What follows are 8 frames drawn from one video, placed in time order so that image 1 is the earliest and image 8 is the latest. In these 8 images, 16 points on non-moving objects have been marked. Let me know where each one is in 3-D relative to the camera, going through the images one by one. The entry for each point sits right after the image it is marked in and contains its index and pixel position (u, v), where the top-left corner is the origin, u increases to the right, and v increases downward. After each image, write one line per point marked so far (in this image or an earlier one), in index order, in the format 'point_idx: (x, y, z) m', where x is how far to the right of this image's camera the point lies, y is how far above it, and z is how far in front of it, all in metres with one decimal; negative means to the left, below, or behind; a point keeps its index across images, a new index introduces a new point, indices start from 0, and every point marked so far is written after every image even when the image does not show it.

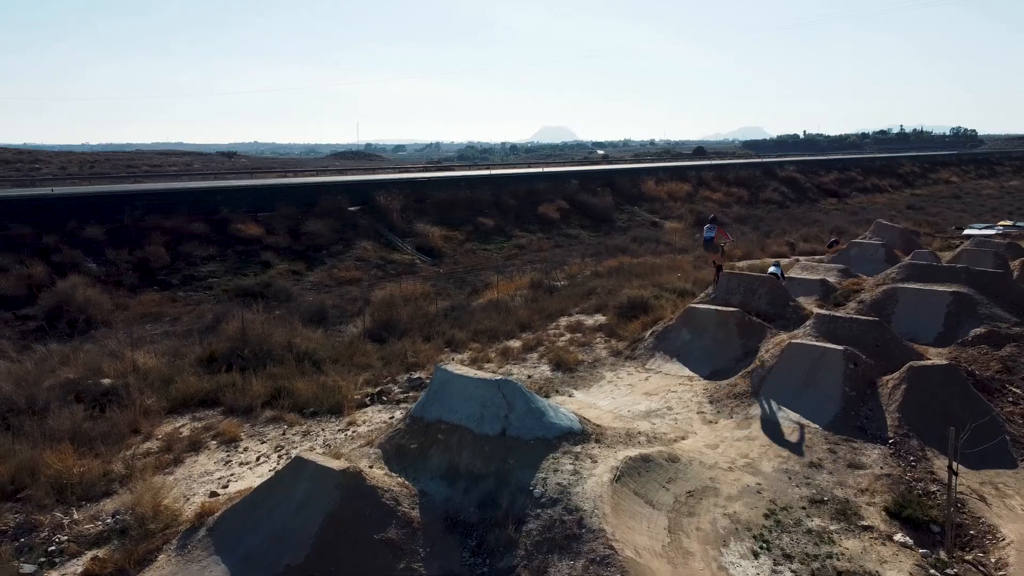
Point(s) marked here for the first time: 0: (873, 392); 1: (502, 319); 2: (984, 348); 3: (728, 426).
0: (+4.2, -1.2, +9.6) m
1: (-0.2, -0.6, +15.0) m
2: (+7.3, -0.9, +12.7) m
3: (+2.5, -1.6, +9.3) m
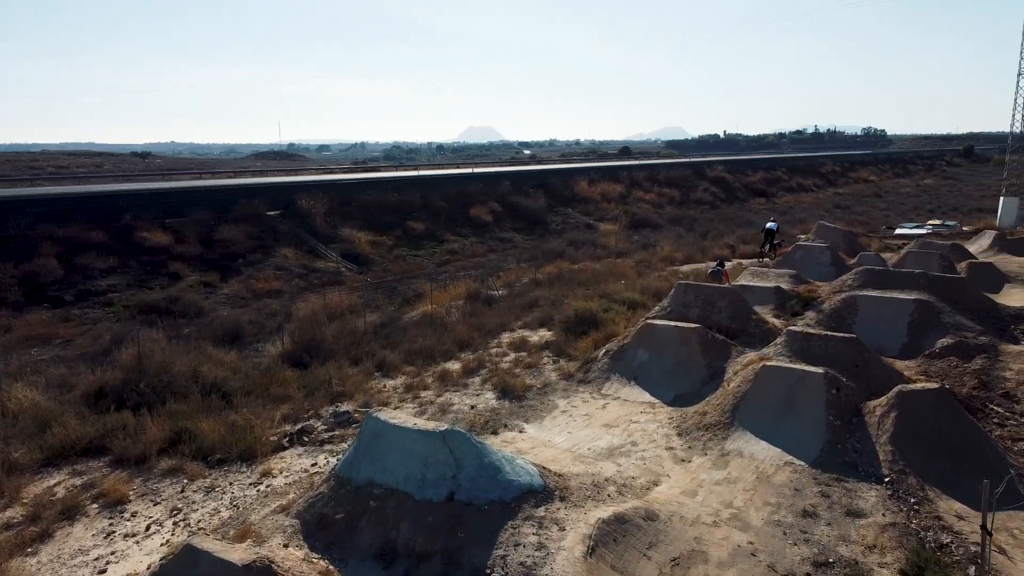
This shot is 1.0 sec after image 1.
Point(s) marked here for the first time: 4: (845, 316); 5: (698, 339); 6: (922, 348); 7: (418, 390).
0: (+3.6, -1.4, +8.6) m
1: (-1.2, -0.8, +13.6) m
2: (+6.4, -1.1, +11.9) m
3: (+1.9, -1.8, +8.2) m
4: (+5.6, -0.5, +13.7) m
5: (+2.4, -0.7, +10.8) m
6: (+6.3, -0.9, +12.6) m
7: (-1.3, -1.4, +11.2) m
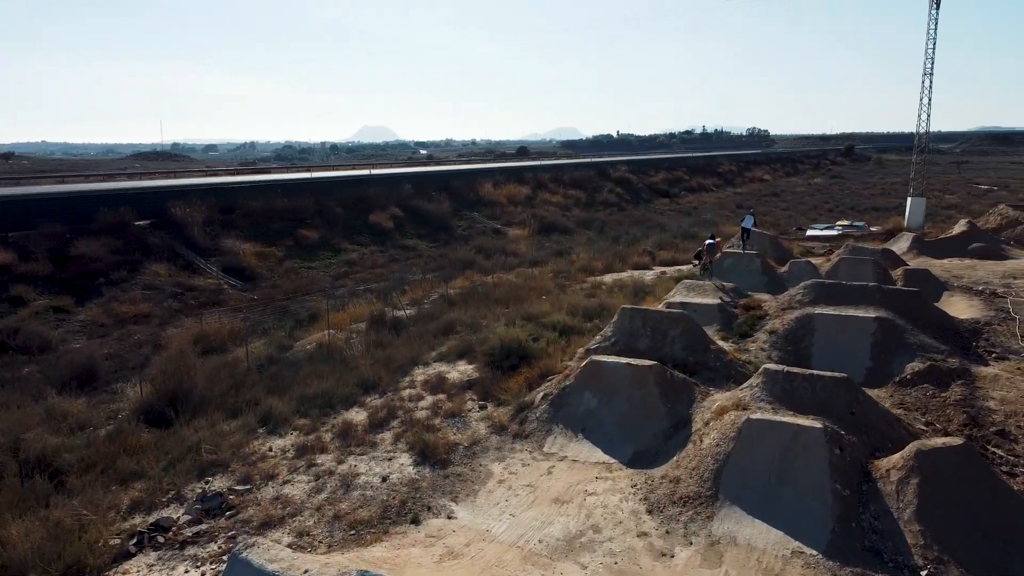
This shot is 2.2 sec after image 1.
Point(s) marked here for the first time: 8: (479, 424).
0: (+3.0, -1.7, +6.9) m
1: (-2.4, -1.2, +11.3) m
2: (+5.4, -1.3, +10.6) m
3: (+1.4, -2.1, +6.3) m
4: (+4.3, -0.7, +12.2) m
5: (+1.6, -1.0, +9.0) m
6: (+5.2, -1.2, +11.3) m
7: (-2.2, -1.8, +9.0) m
8: (-0.4, -1.5, +9.3) m
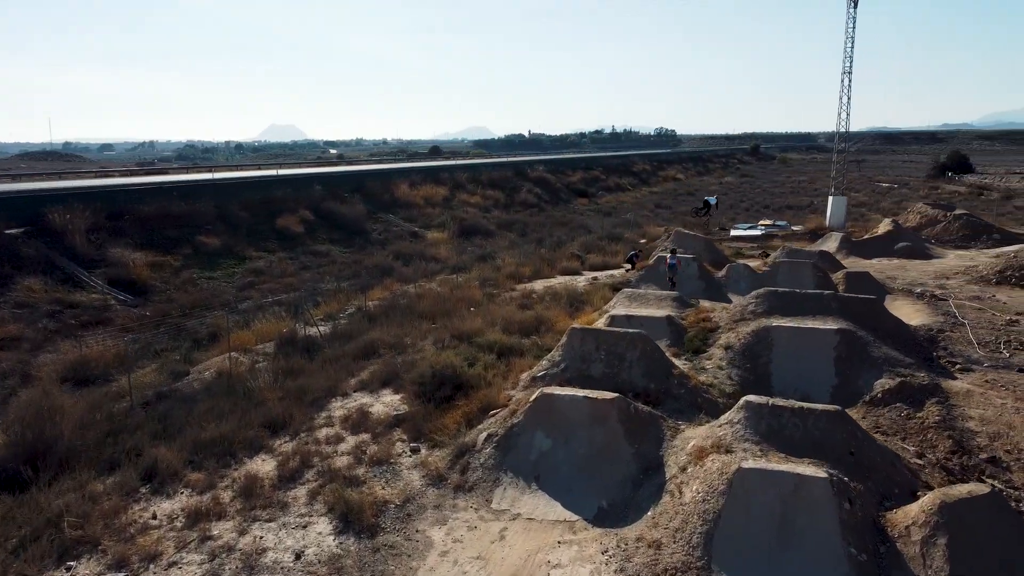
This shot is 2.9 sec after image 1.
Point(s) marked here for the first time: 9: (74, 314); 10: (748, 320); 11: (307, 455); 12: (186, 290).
0: (+2.7, -1.9, +5.8) m
1: (-3.2, -1.5, +9.6) m
2: (+4.7, -1.4, +9.7) m
3: (+1.1, -2.3, +5.1) m
4: (+3.4, -0.9, +11.2) m
5: (+1.0, -1.2, +7.7) m
6: (+4.4, -1.3, +10.4) m
7: (-2.7, -2.1, +7.3) m
8: (-1.0, -1.8, +7.8) m
9: (-9.2, -0.5, +17.2) m
10: (+3.5, -0.5, +12.1) m
11: (-2.1, -1.7, +8.5) m
12: (-7.9, 0.0, +20.0) m
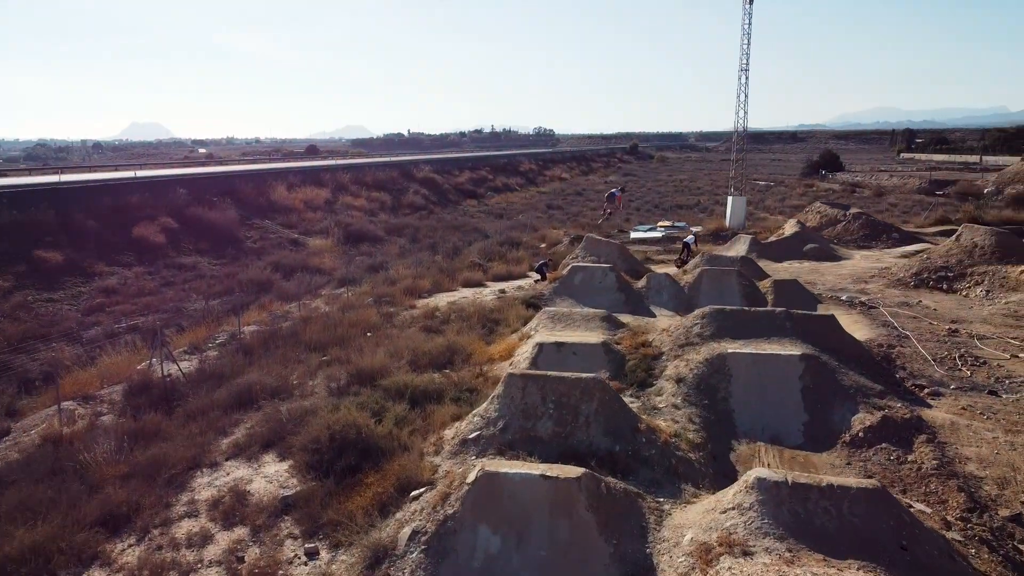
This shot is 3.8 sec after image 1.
0: (+2.5, -2.1, +4.2) m
1: (-3.9, -1.9, +7.1) m
2: (+3.9, -1.7, +8.3) m
3: (+1.1, -2.6, +3.2) m
4: (+2.4, -1.1, +9.6) m
5: (+0.5, -1.5, +5.8) m
6: (+3.5, -1.6, +8.9) m
7: (-3.0, -2.5, +4.9) m
8: (-1.4, -2.1, +5.7) m
9: (-10.9, -1.1, +13.7) m
10: (+2.4, -0.7, +10.5) m
11: (-2.6, -2.1, +6.1) m
12: (-10.1, -0.6, +16.7) m
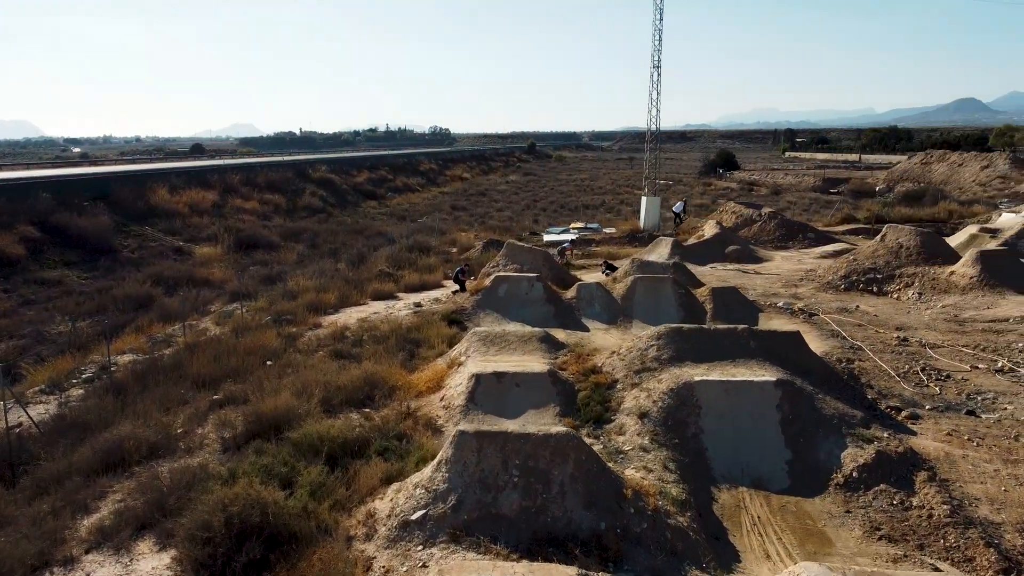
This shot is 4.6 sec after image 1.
0: (+2.5, -2.3, +3.0) m
1: (-4.1, -2.2, +5.1) m
2: (+3.4, -1.8, +7.3) m
3: (+1.2, -2.8, +1.8) m
4: (+1.8, -1.3, +8.4) m
5: (+0.4, -1.7, +4.3) m
6: (+3.0, -1.7, +7.8) m
7: (-3.0, -2.8, +3.0) m
8: (-1.5, -2.4, +4.0) m
9: (-11.9, -1.6, +10.8) m
10: (+1.6, -0.9, +9.2) m
11: (-2.8, -2.4, +4.3) m
12: (-11.5, -1.0, +13.8) m
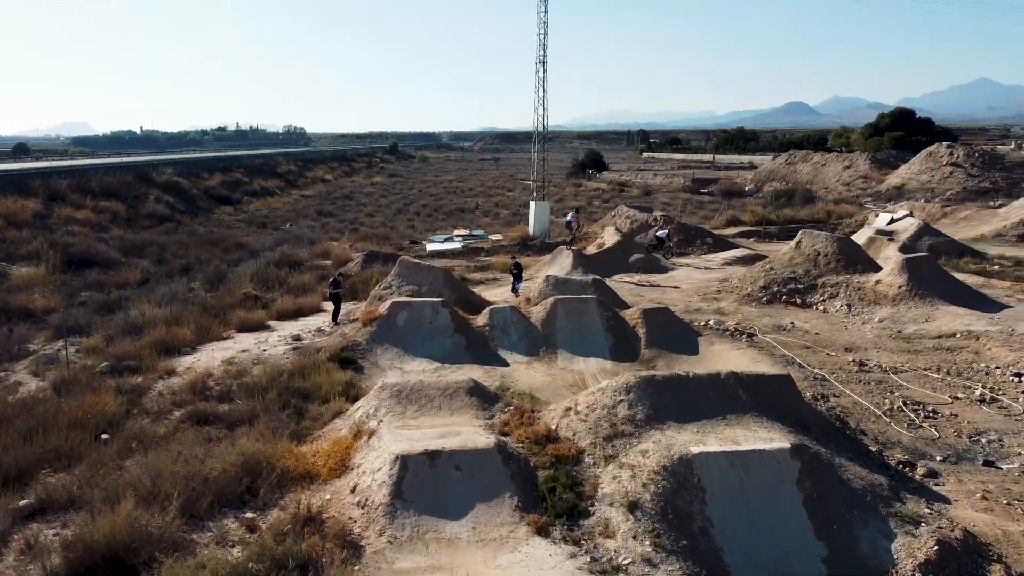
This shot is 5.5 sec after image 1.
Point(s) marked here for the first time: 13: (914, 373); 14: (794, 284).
0: (+3.0, -2.7, +1.2) m
1: (-3.9, -2.7, +2.1) m
2: (+3.2, -2.1, +5.6) m
3: (+2.0, -3.2, -0.2) m
4: (+1.3, -1.7, +6.4) m
5: (+0.7, -2.1, +2.2) m
6: (+2.6, -2.1, +6.0) m
7: (-2.4, -3.3, +0.3) m
8: (-1.1, -2.9, +1.5) m
9: (-12.5, -2.3, +6.5) m
10: (+1.0, -1.3, +7.2) m
11: (-2.4, -2.9, +1.6) m
12: (-12.6, -1.8, +9.6) m
13: (+5.5, -1.2, +11.2) m
14: (+5.7, +0.1, +16.5) m
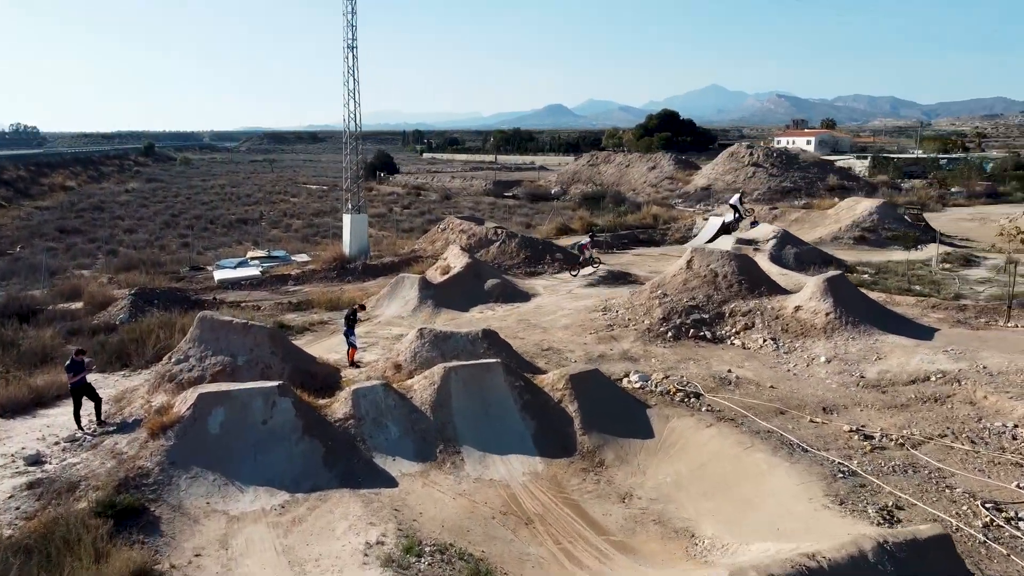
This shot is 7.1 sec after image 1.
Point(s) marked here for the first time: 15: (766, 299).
0: (+4.8, -3.2, -1.7) m
1: (-2.1, -3.6, -2.6) m
2: (+3.7, -2.7, +2.5) m
3: (+4.1, -3.8, -3.3) m
4: (+1.7, -2.3, +2.8) m
5: (+2.3, -2.8, -1.4) m
6: (+3.1, -2.6, +2.8) m
7: (-0.2, -4.0, -4.0) m
8: (+0.7, -3.6, -2.5) m
9: (-11.6, -3.6, -0.7) m
10: (+1.2, -2.0, +3.6) m
11: (-0.5, -3.7, -2.8) m
12: (-12.6, -3.1, +2.2) m
13: (+4.4, -1.6, +8.6) m
14: (+3.1, -0.4, +13.8) m
15: (+4.3, -0.2, +13.9) m
